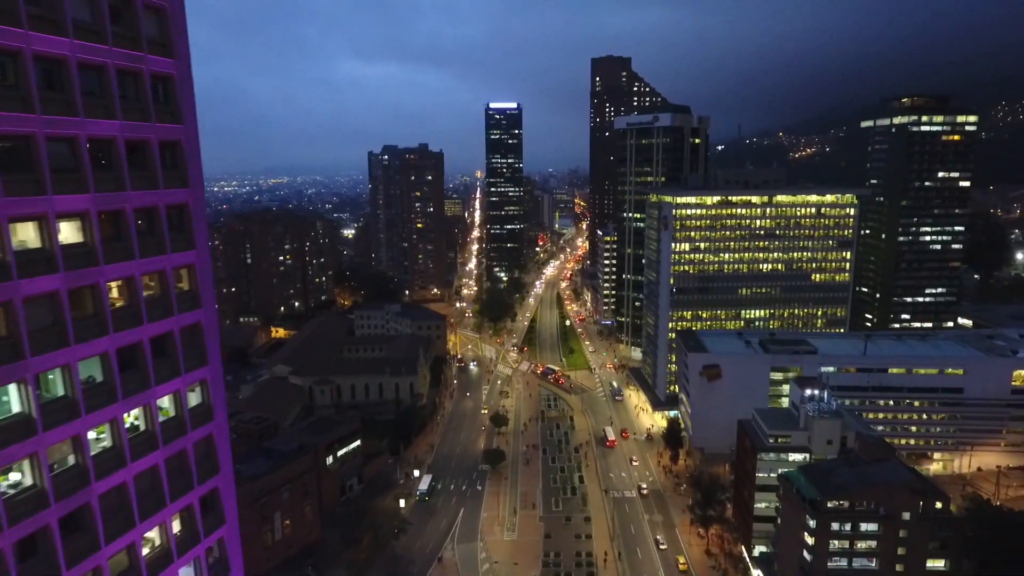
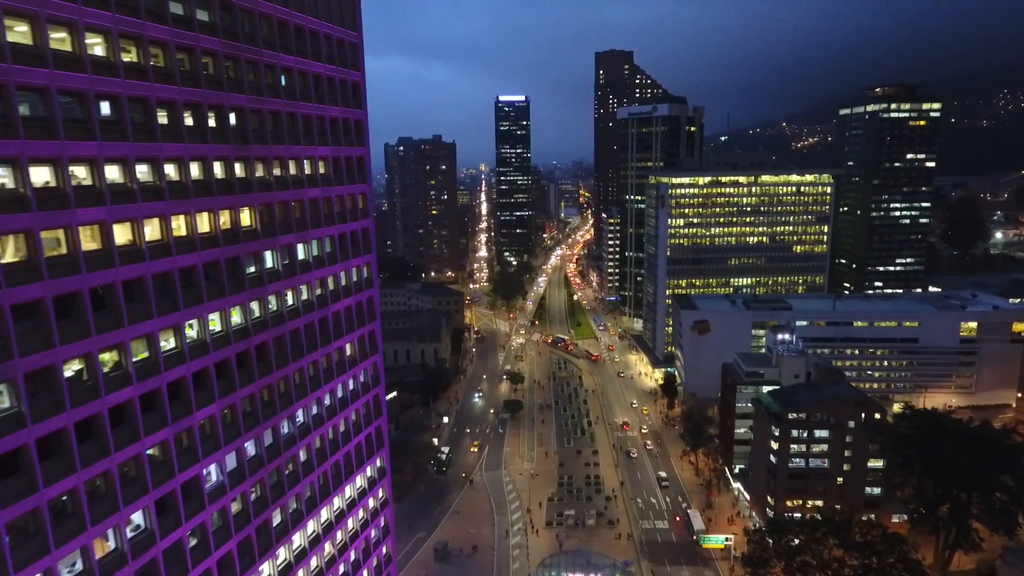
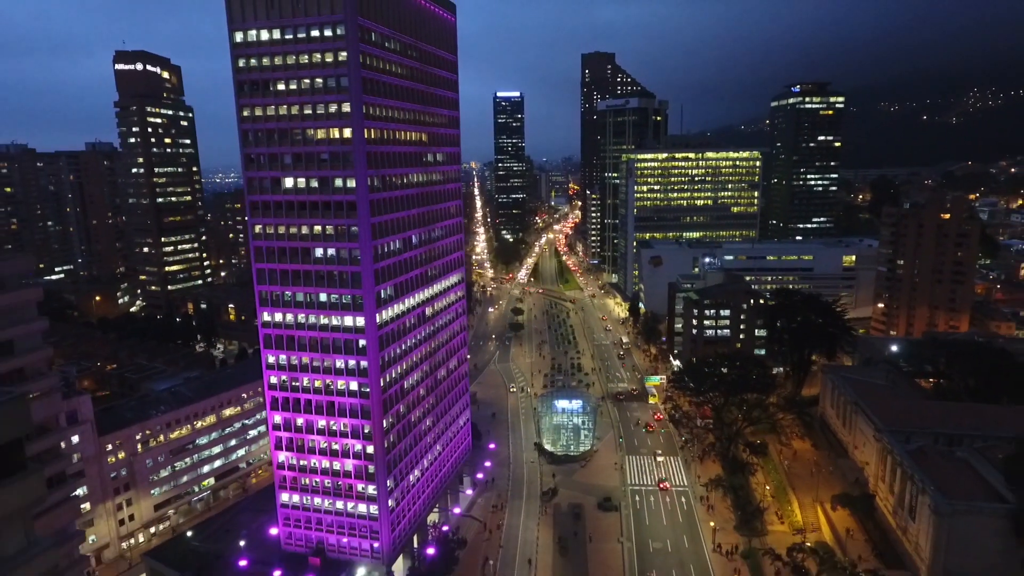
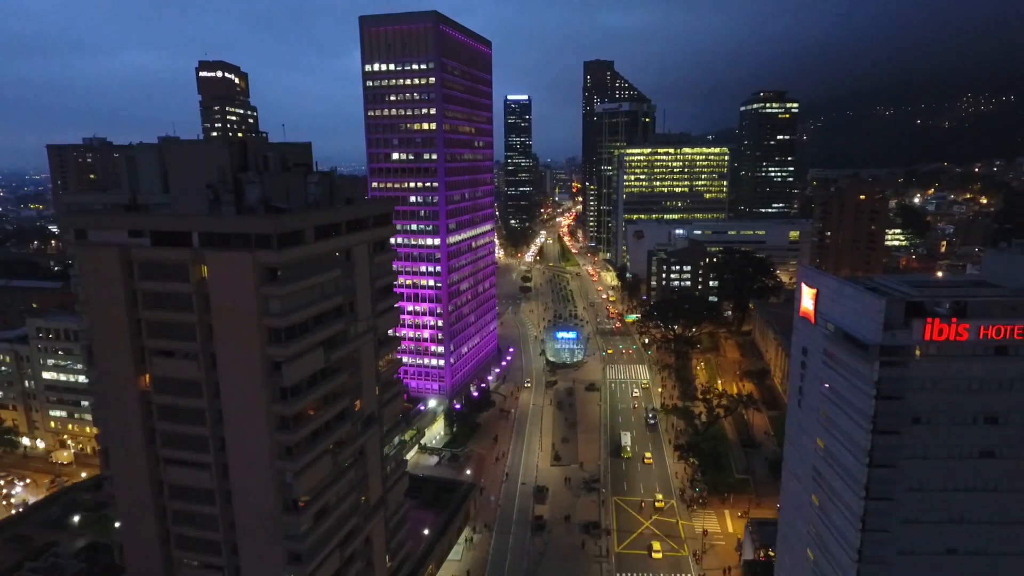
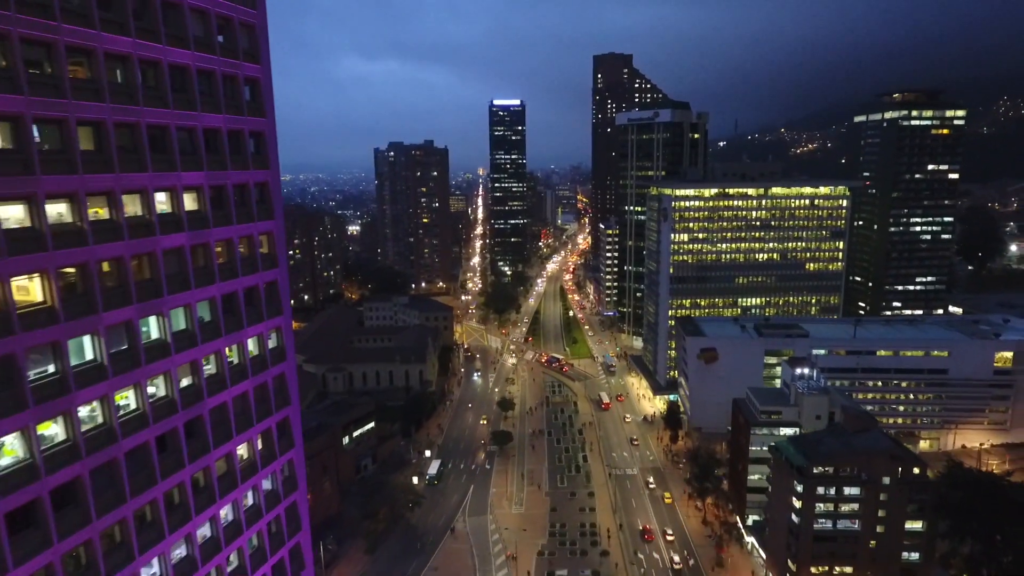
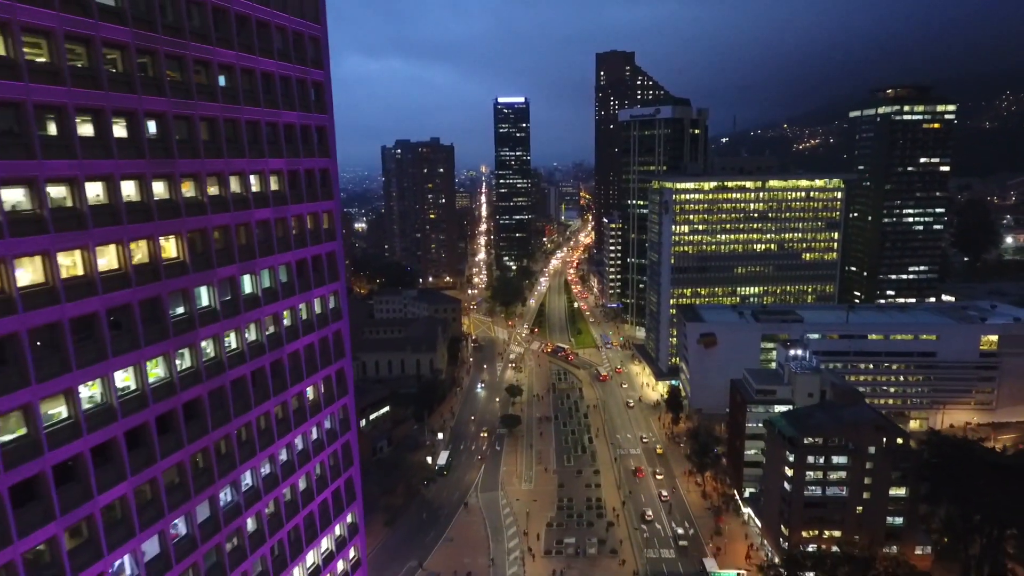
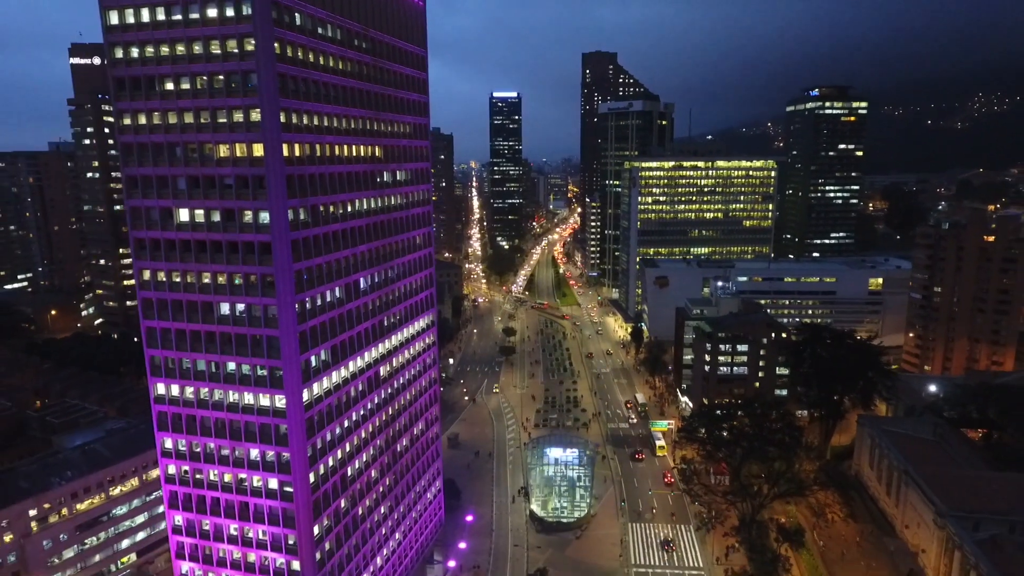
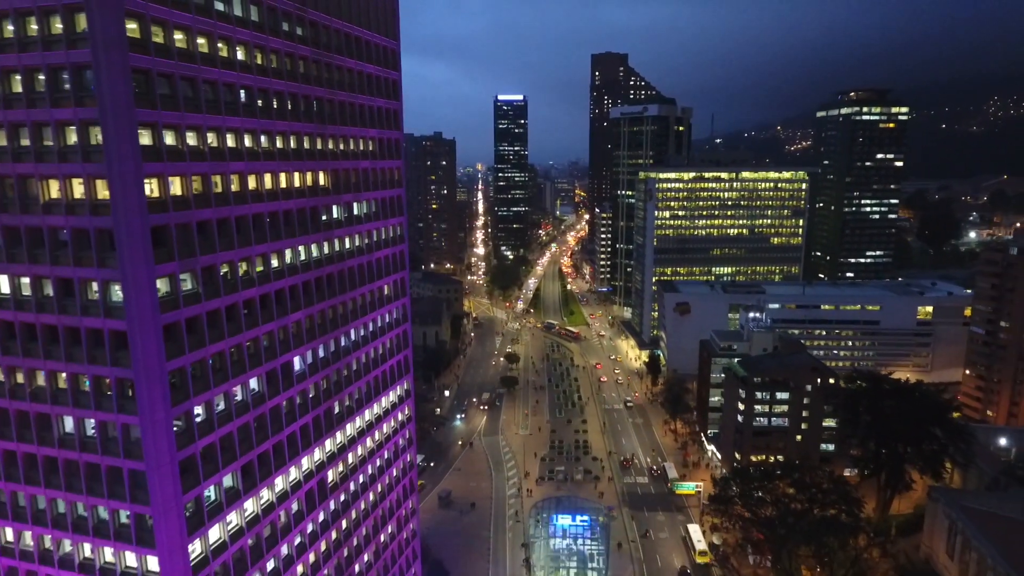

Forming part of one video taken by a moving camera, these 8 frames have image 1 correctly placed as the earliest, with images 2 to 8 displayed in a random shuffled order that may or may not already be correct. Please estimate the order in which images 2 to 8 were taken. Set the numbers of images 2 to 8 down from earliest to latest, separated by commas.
5, 6, 2, 8, 7, 3, 4
